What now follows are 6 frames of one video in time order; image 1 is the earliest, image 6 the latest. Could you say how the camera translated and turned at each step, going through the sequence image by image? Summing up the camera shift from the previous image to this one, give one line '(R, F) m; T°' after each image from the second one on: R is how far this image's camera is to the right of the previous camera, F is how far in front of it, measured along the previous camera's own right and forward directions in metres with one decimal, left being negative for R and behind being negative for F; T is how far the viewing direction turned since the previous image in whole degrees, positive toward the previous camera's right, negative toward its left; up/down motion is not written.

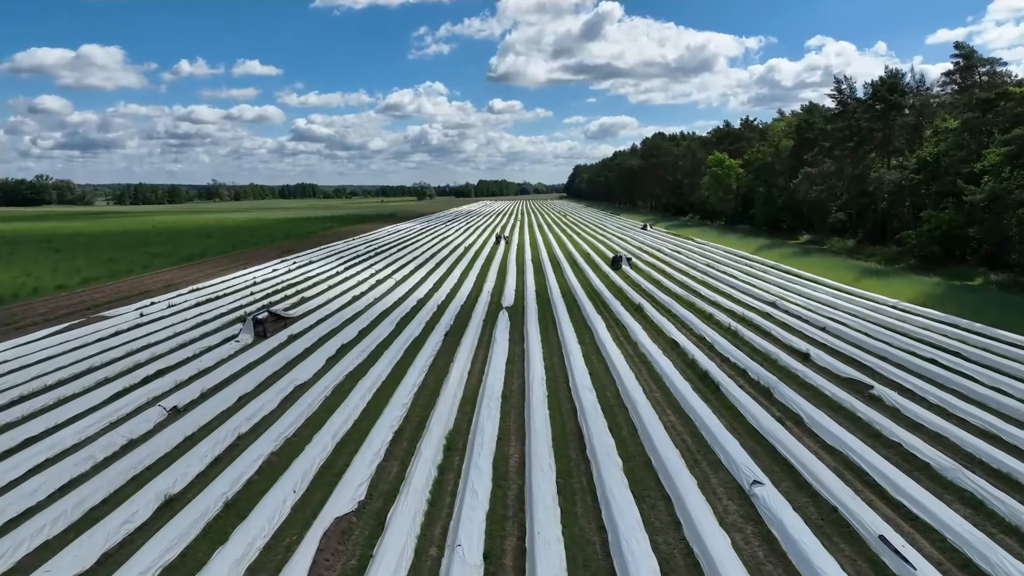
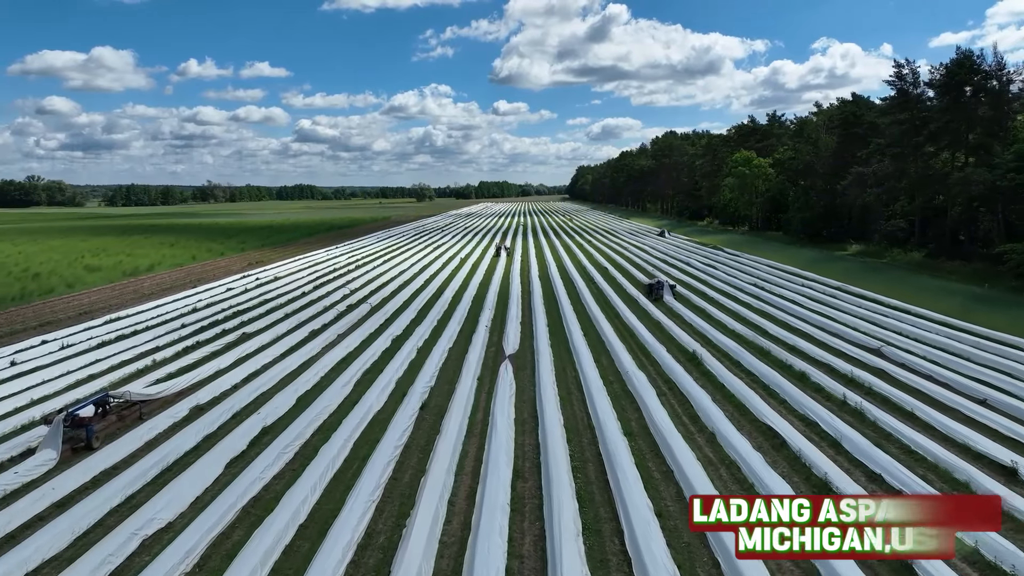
(-0.1, +4.3) m; 0°
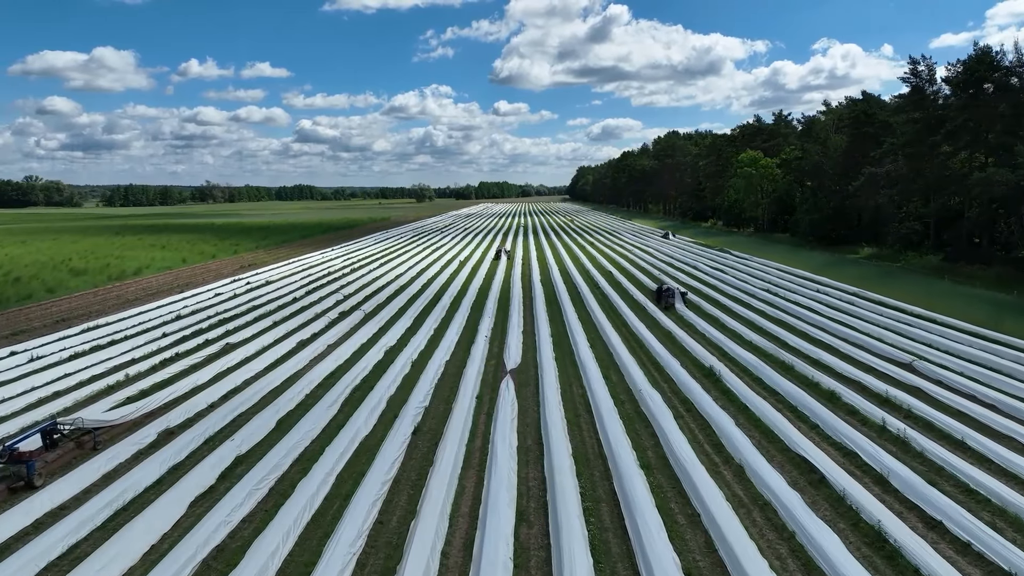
(0.0, +0.9) m; 0°
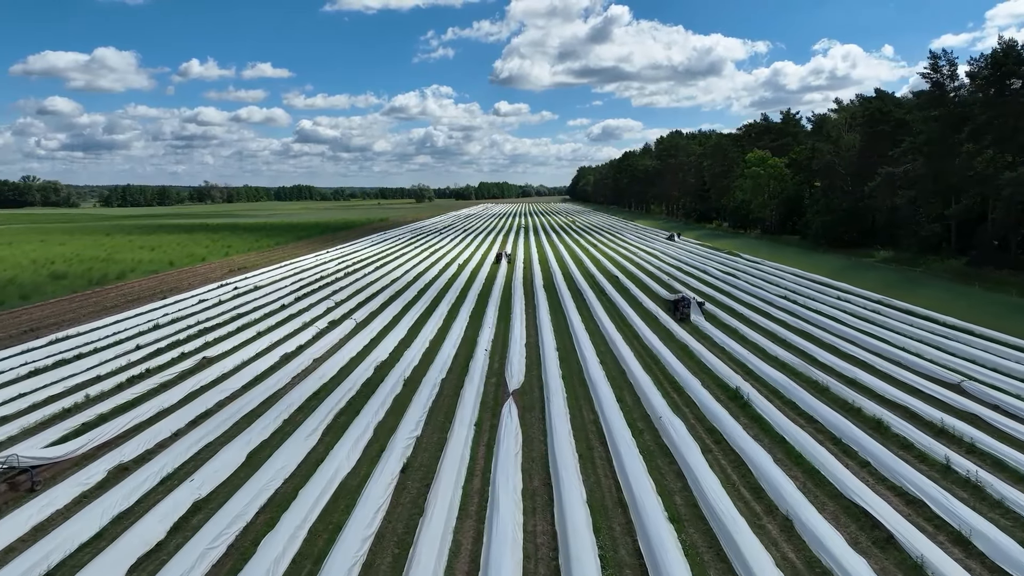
(0.0, +1.1) m; 0°
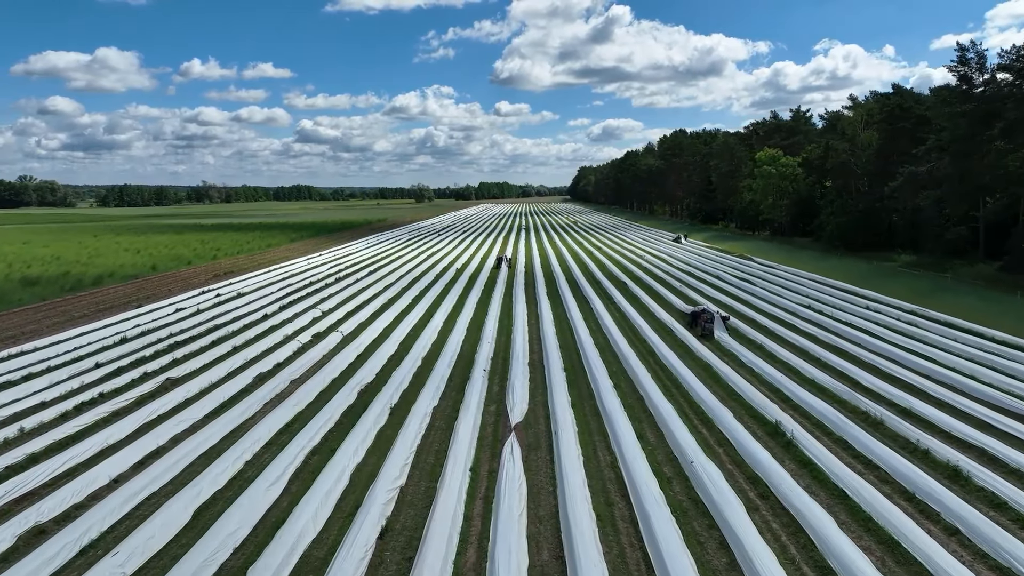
(0.0, +1.3) m; 0°
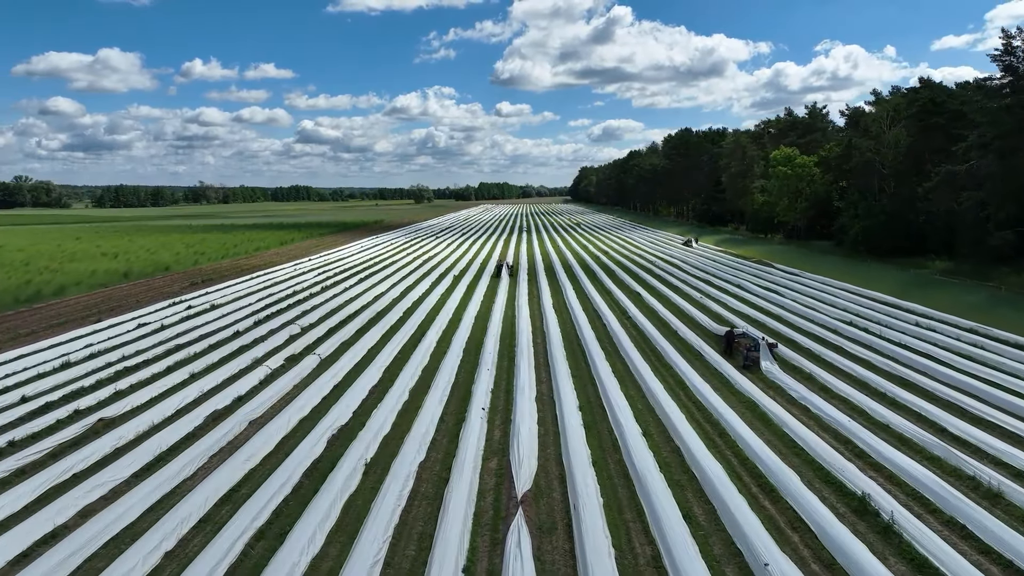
(-0.1, +1.9) m; 0°
